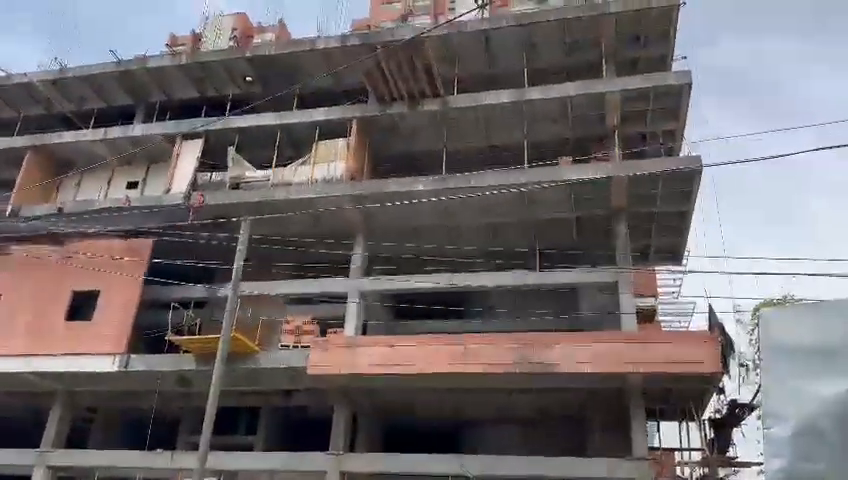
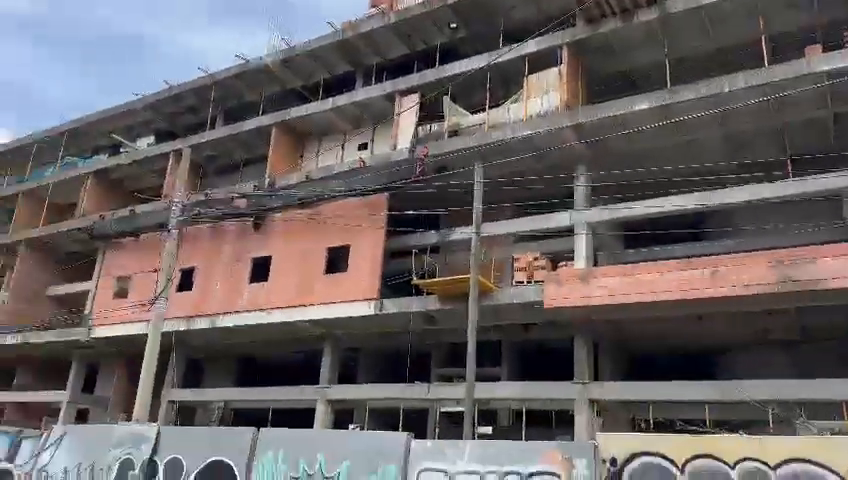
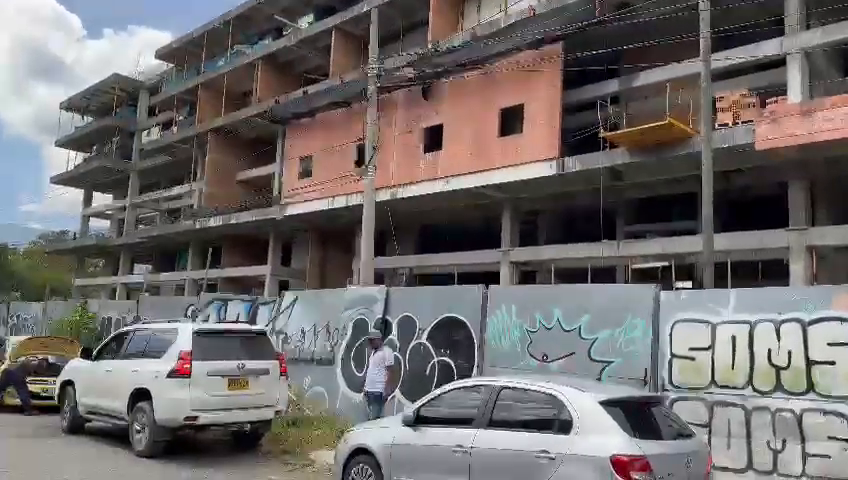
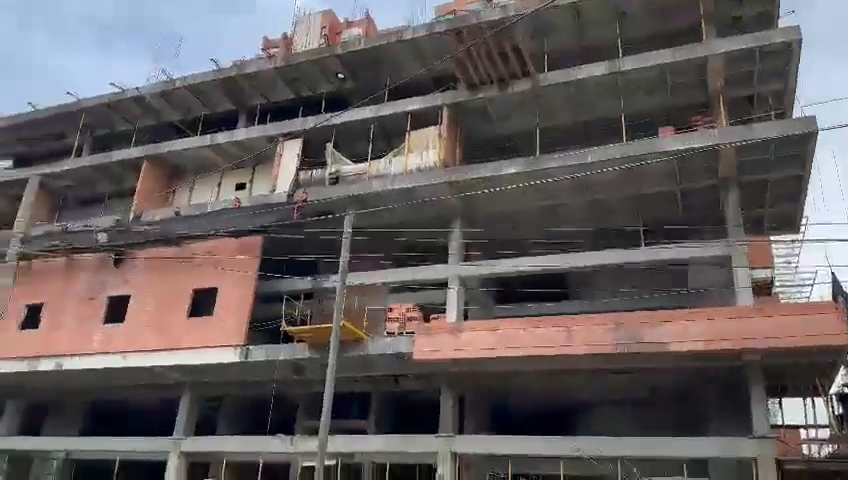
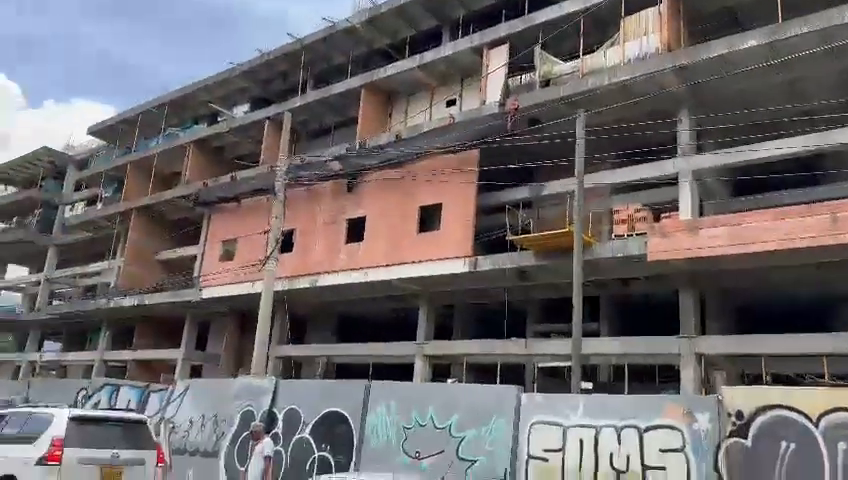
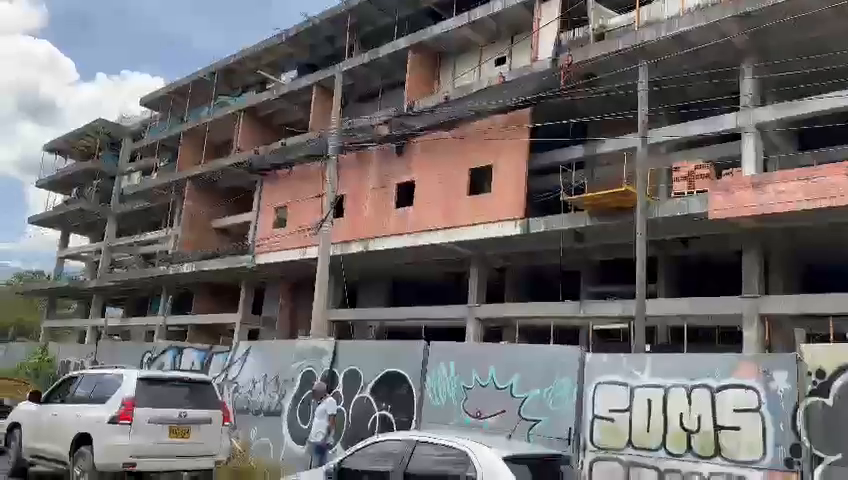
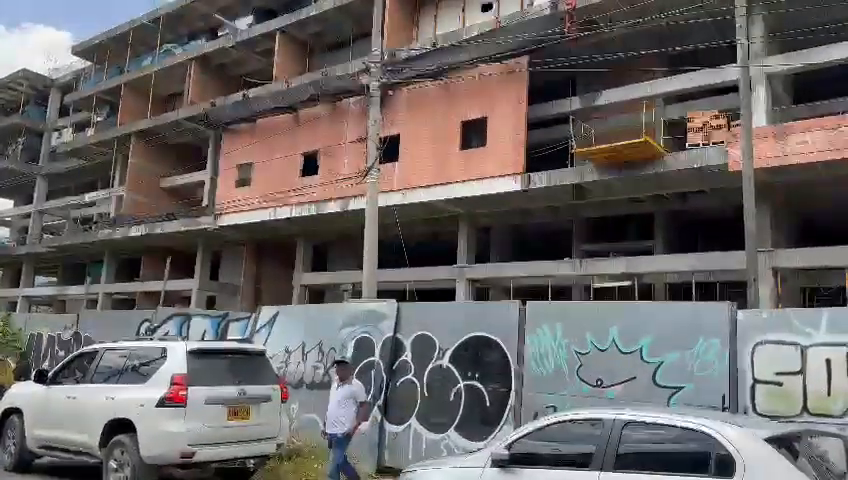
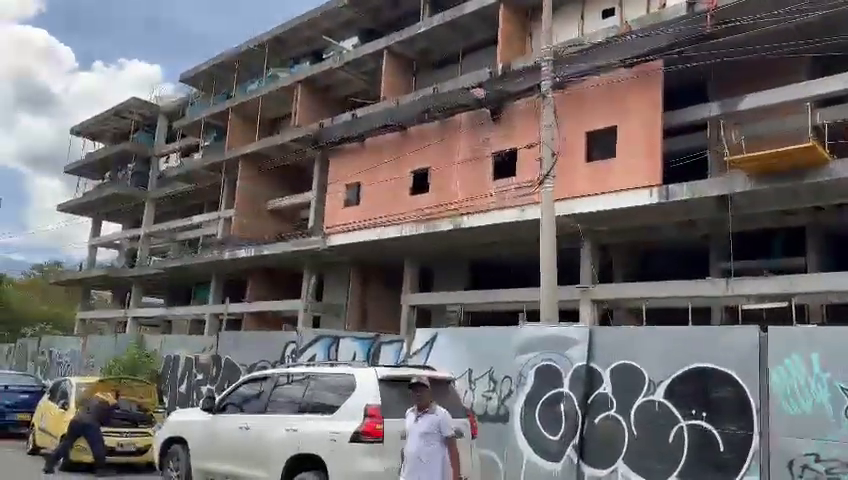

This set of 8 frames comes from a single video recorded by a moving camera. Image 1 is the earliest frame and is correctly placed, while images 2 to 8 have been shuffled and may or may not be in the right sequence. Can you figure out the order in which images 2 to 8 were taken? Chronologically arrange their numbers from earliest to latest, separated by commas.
4, 2, 5, 6, 3, 7, 8
